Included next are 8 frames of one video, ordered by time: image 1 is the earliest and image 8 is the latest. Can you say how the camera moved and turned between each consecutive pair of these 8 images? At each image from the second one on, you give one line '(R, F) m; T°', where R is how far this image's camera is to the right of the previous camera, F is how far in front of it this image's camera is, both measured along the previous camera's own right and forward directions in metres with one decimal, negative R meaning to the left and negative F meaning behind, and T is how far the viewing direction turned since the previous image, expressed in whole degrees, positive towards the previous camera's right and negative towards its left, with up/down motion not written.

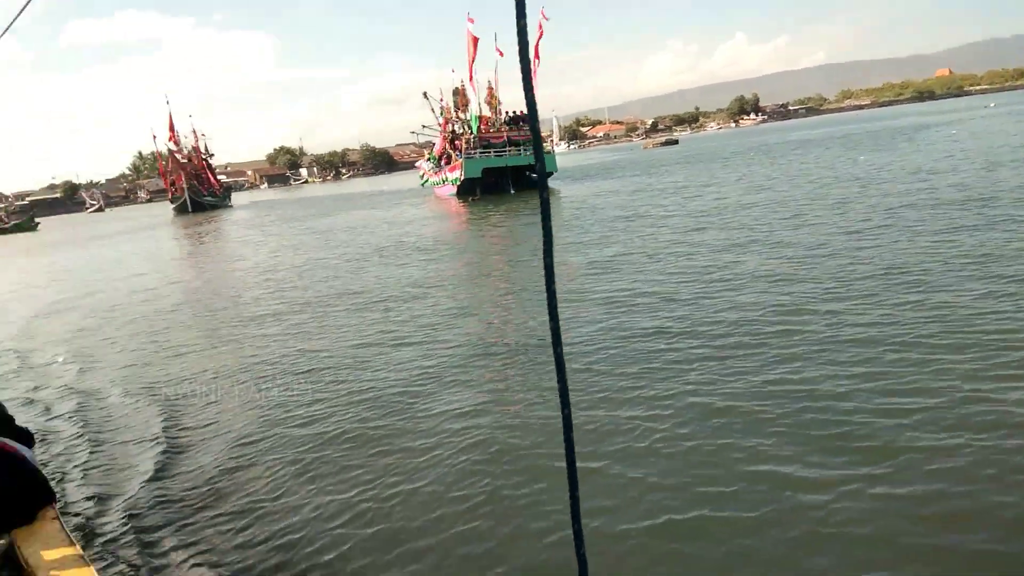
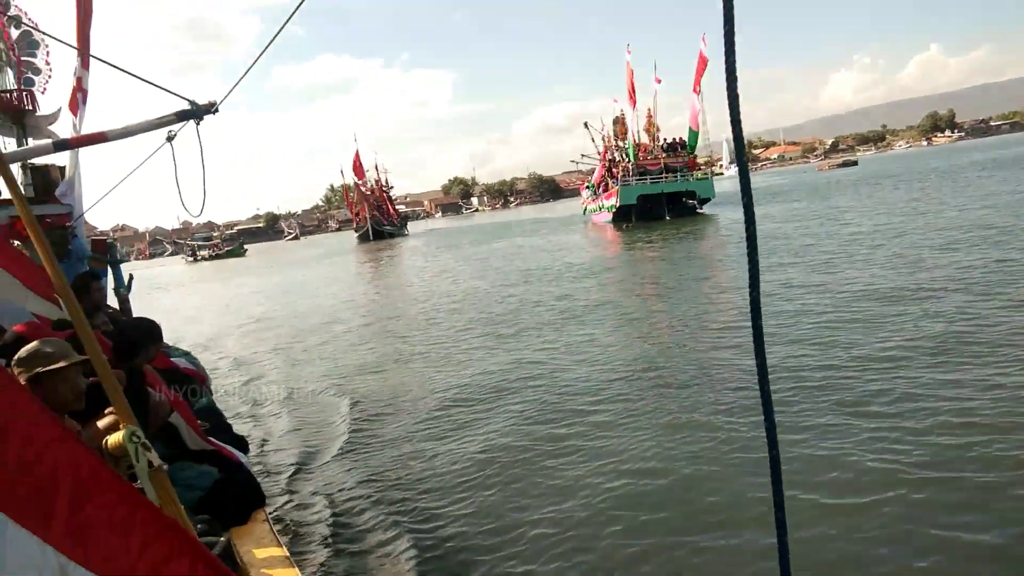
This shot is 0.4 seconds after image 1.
(+0.2, -0.6) m; -12°
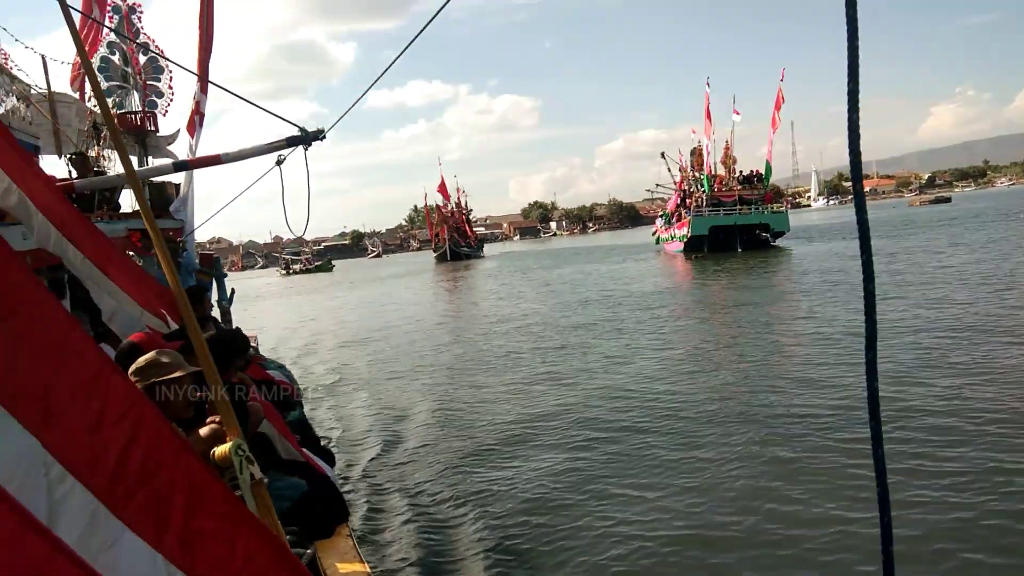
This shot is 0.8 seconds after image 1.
(-0.2, -0.1) m; -6°
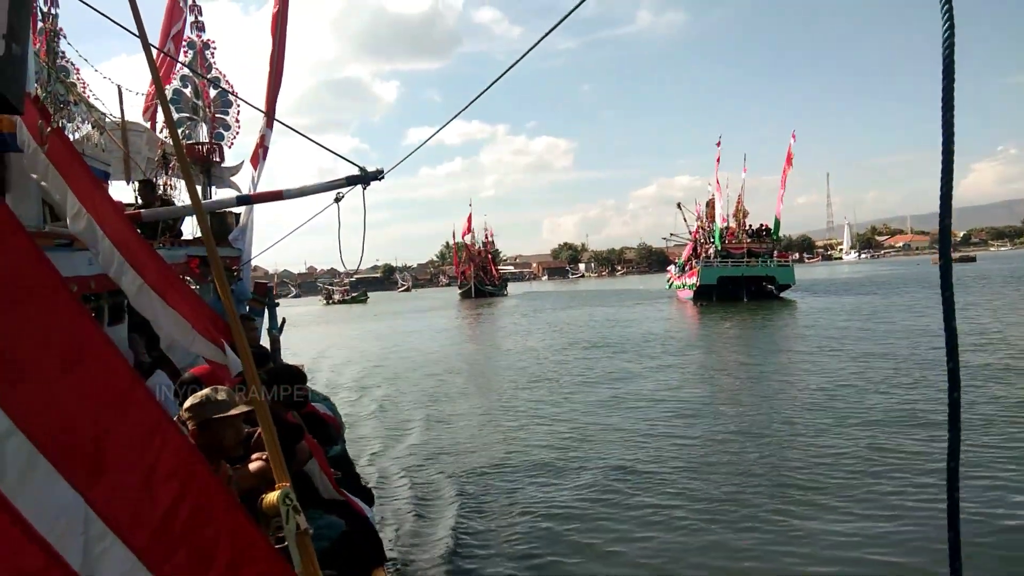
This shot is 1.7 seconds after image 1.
(-0.4, -0.1) m; -2°
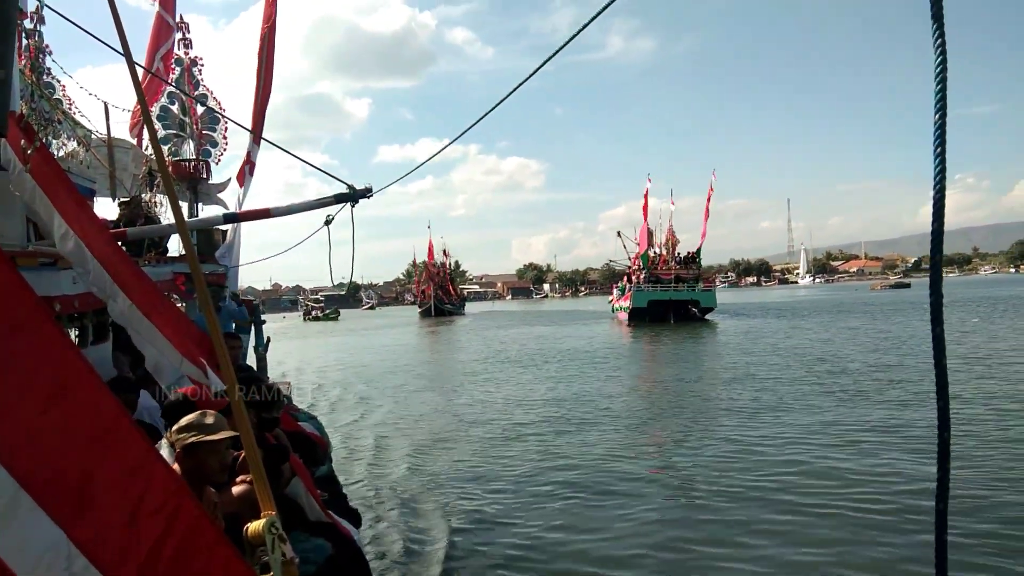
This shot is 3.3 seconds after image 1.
(-0.4, -0.2) m; +2°
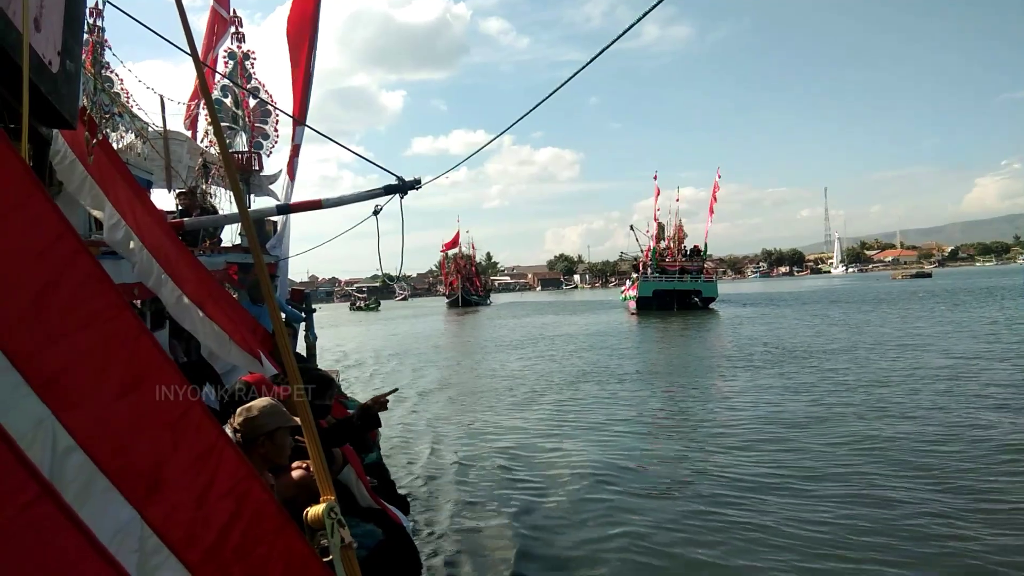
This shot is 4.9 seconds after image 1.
(-0.3, 0.0) m; -2°
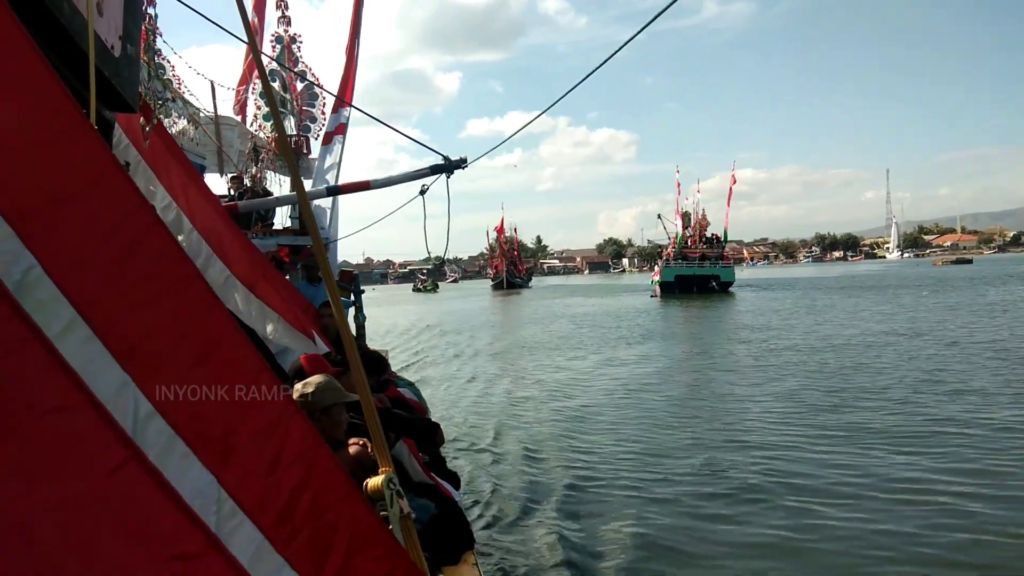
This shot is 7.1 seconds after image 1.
(+0.3, 0.0) m; -4°
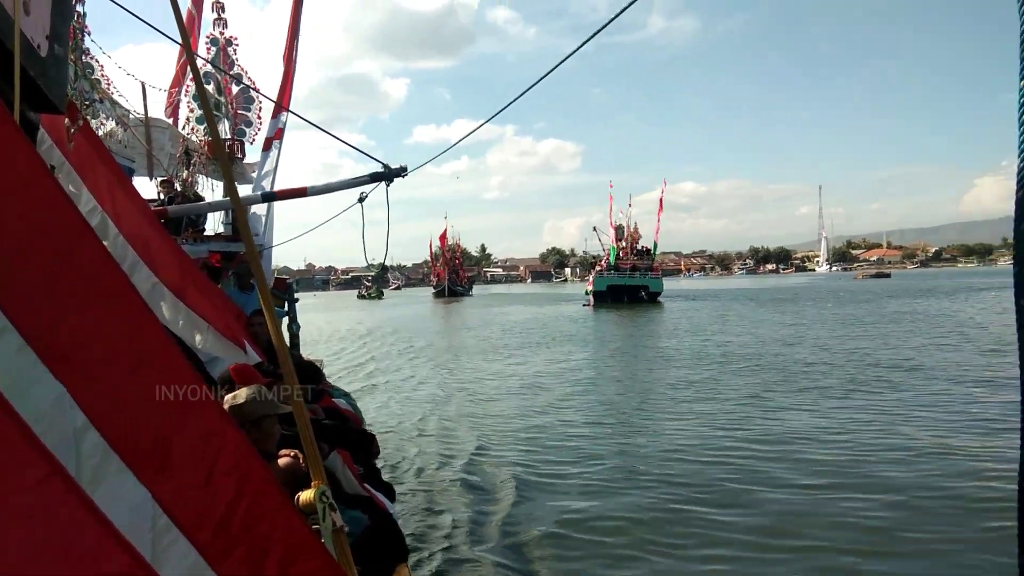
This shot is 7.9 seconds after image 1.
(+0.1, 0.0) m; +4°
